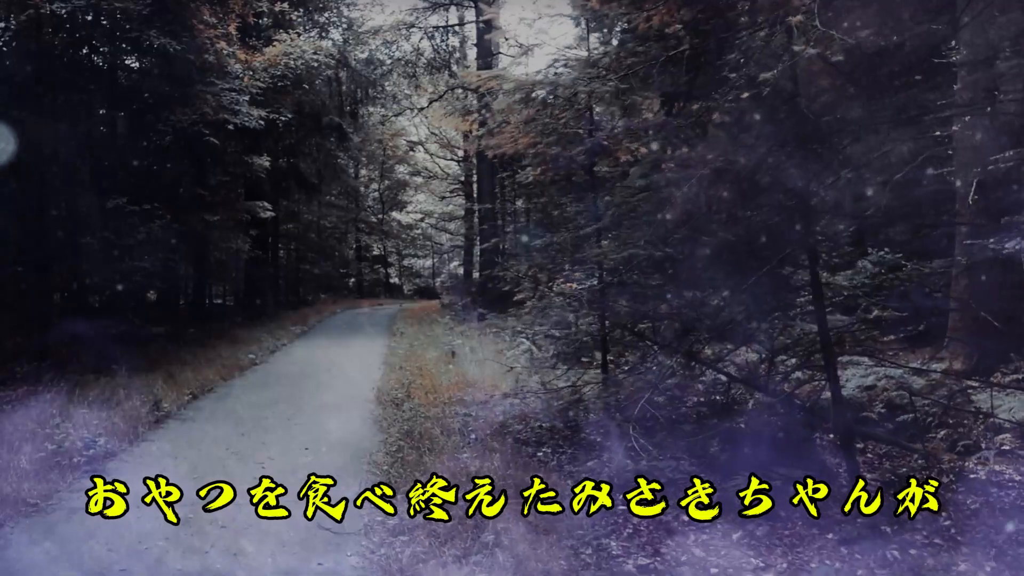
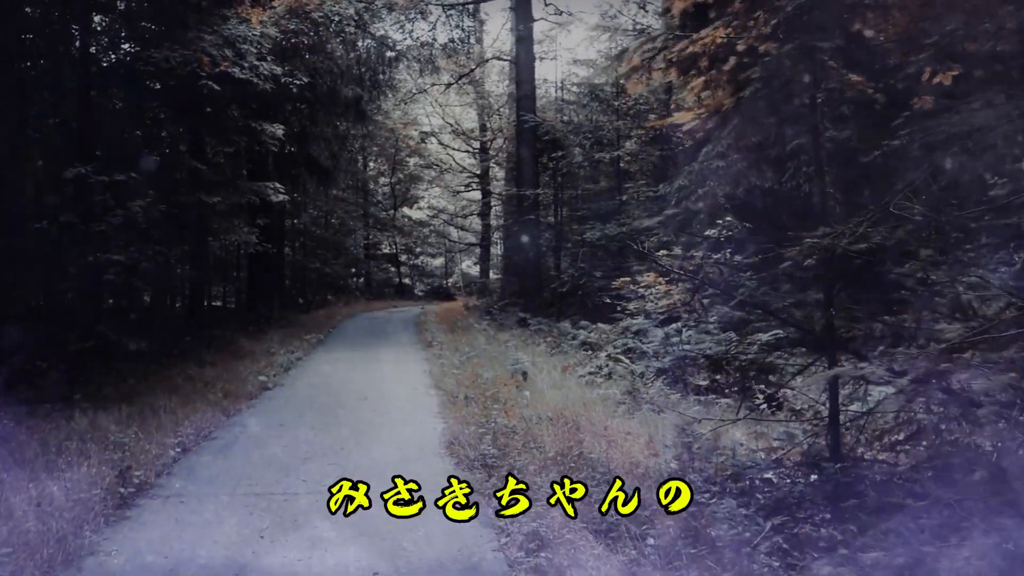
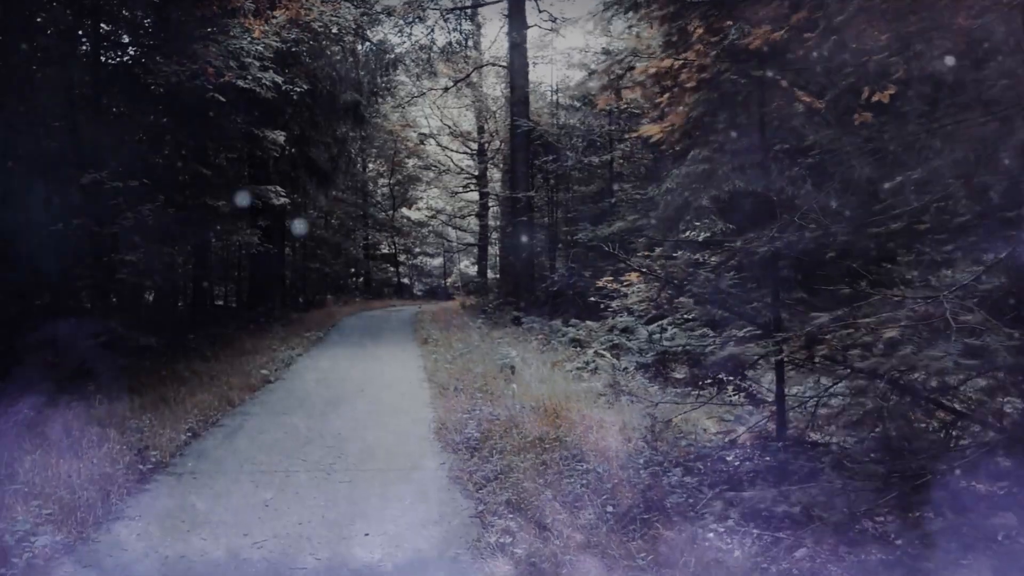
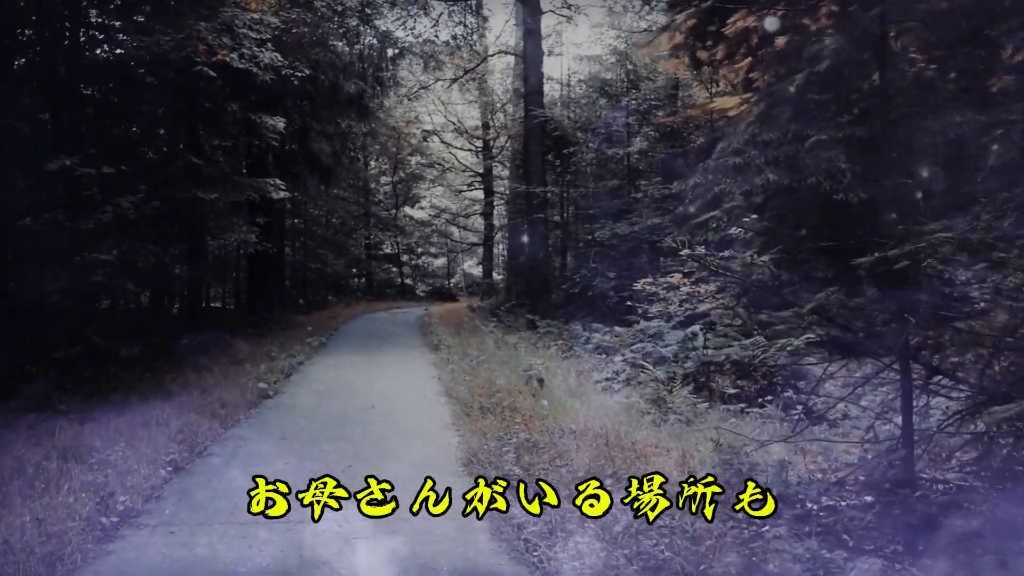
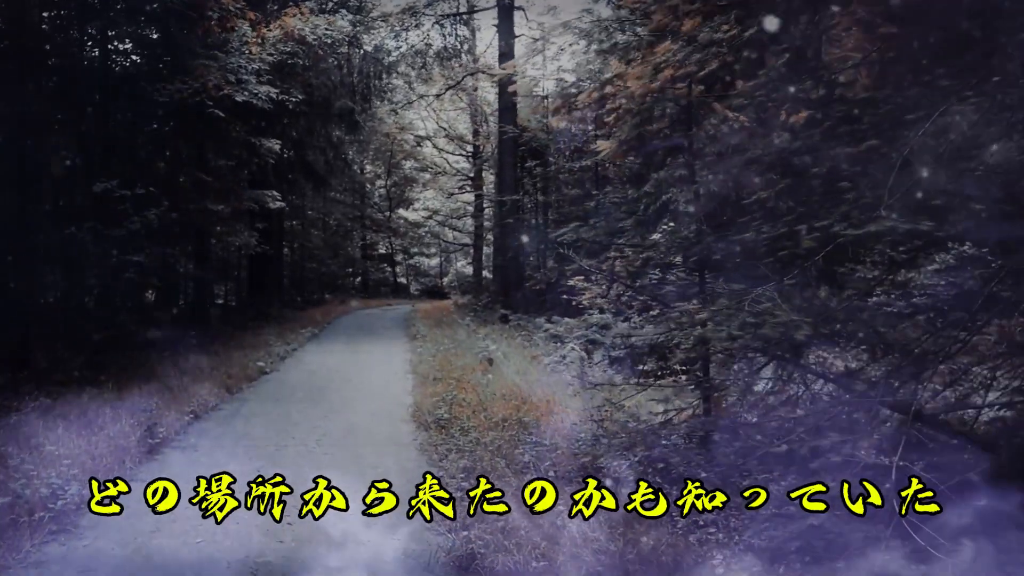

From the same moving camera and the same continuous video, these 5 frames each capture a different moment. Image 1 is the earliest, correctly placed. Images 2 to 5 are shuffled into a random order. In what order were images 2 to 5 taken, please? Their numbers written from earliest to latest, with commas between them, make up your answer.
5, 3, 2, 4
